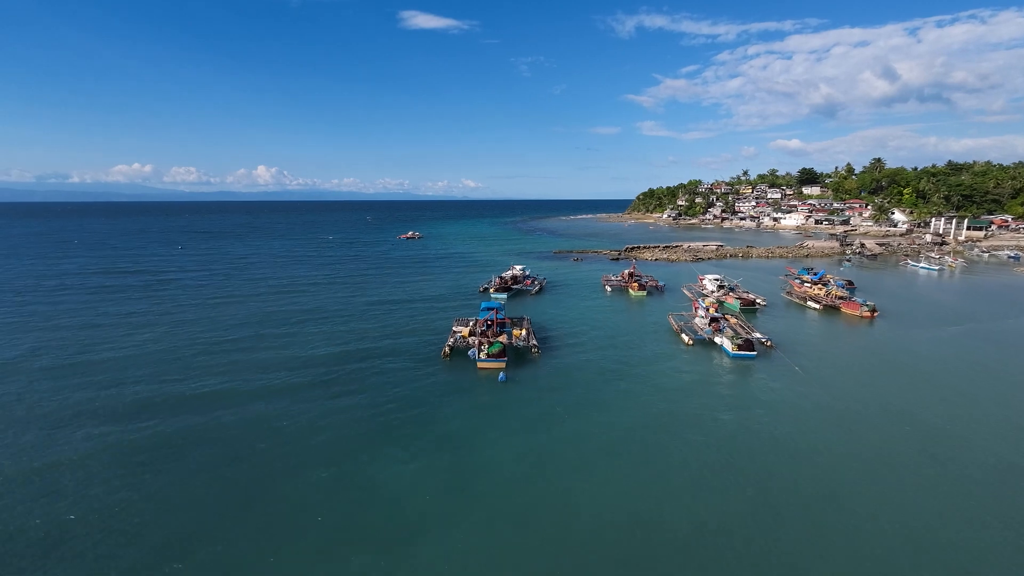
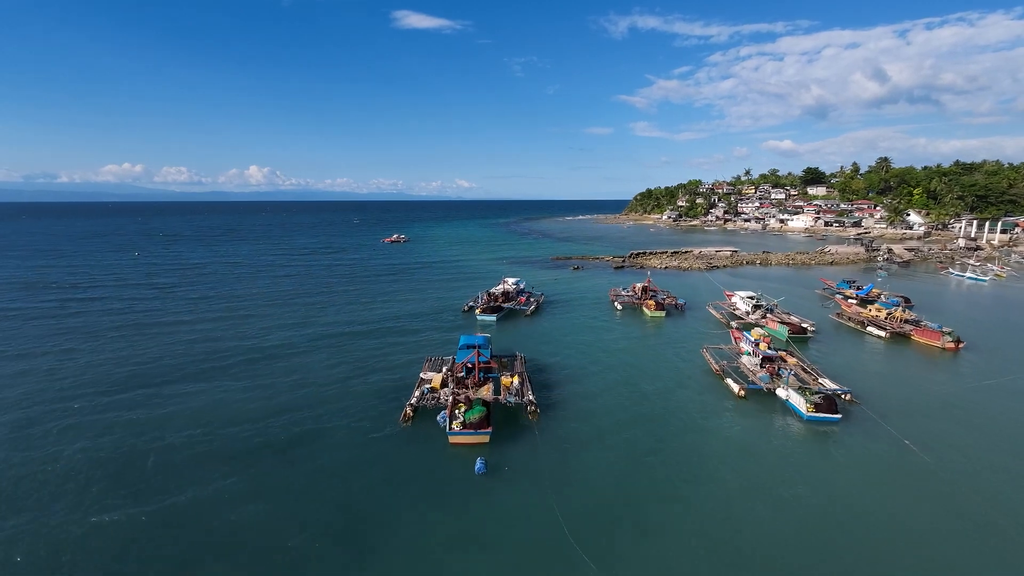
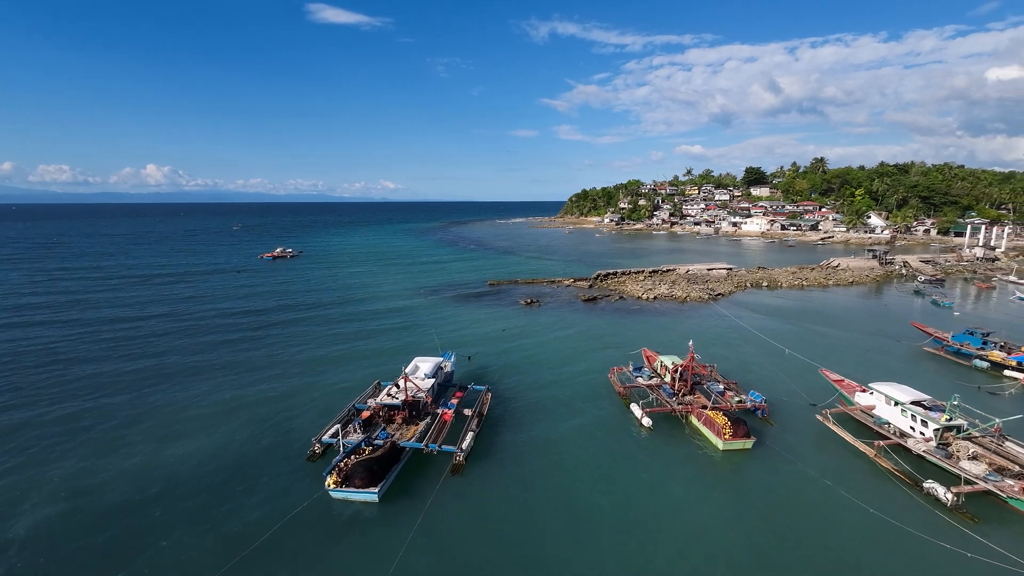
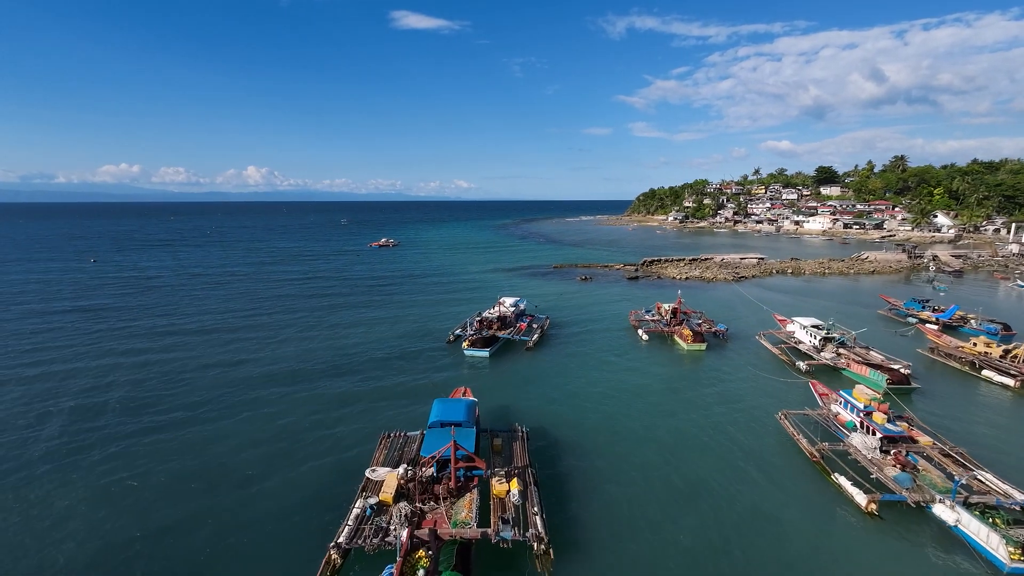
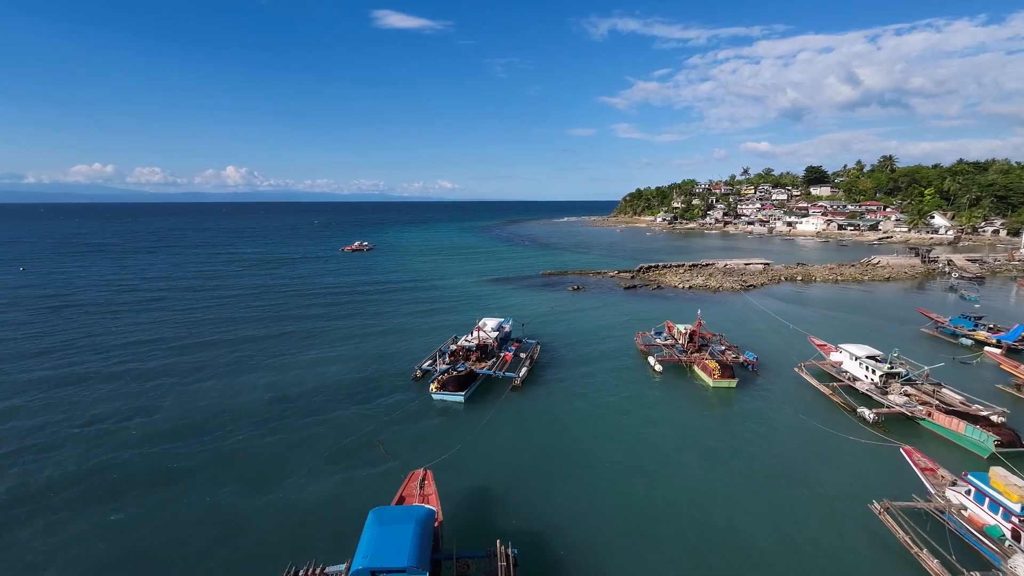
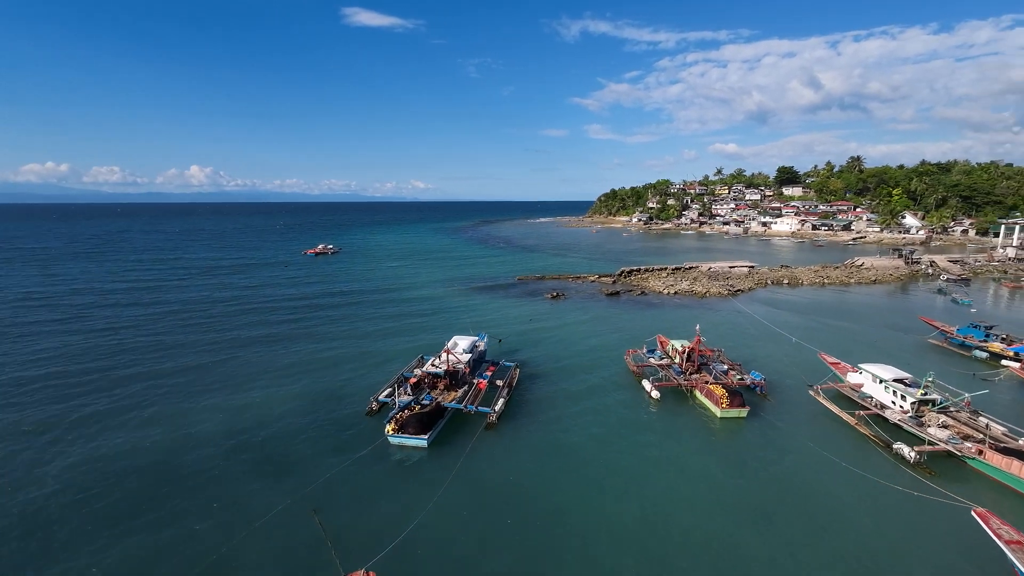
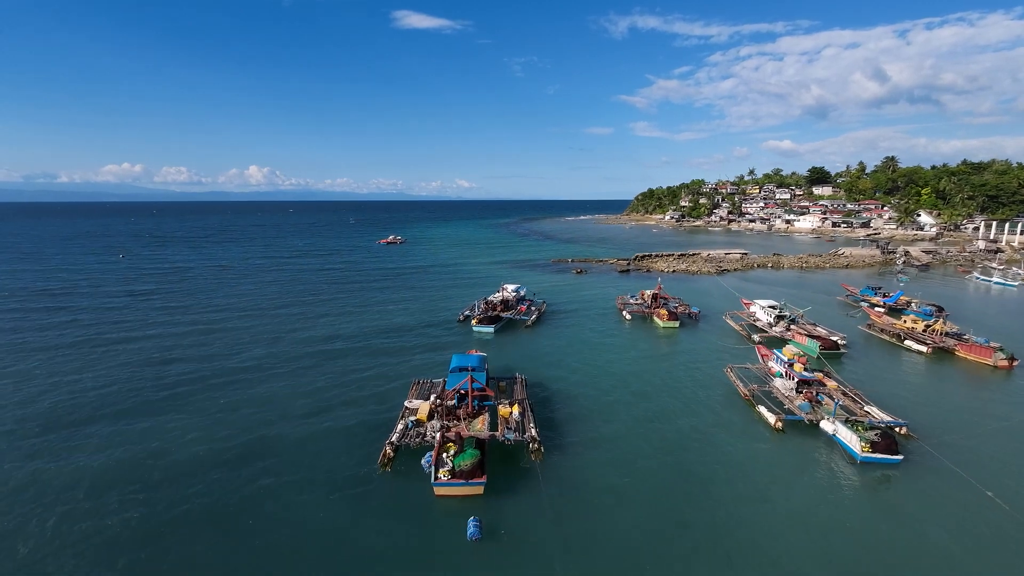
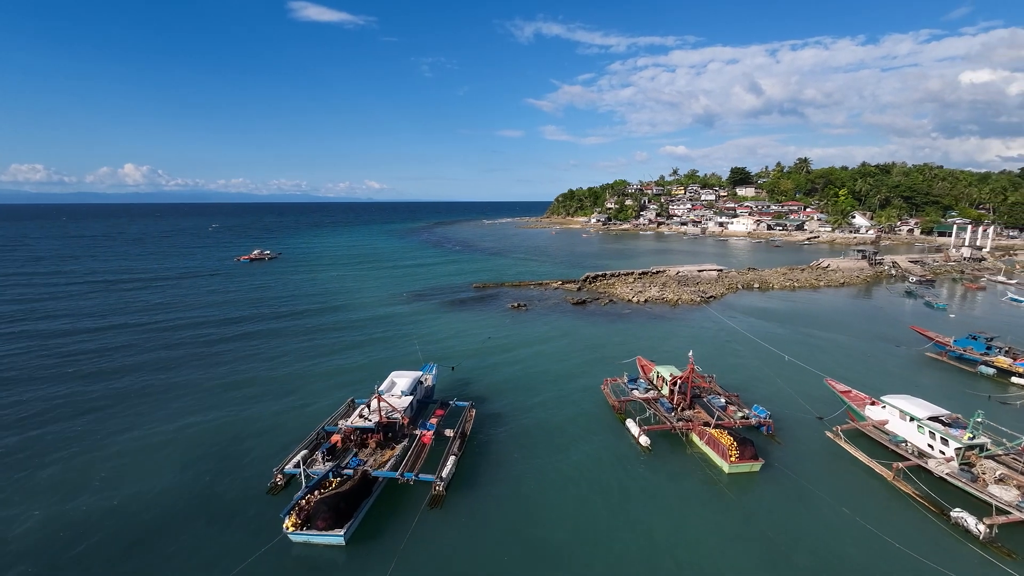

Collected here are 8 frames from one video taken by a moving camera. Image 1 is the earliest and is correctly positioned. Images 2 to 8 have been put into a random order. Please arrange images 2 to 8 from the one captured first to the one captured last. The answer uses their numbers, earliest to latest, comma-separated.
2, 7, 4, 5, 6, 3, 8
